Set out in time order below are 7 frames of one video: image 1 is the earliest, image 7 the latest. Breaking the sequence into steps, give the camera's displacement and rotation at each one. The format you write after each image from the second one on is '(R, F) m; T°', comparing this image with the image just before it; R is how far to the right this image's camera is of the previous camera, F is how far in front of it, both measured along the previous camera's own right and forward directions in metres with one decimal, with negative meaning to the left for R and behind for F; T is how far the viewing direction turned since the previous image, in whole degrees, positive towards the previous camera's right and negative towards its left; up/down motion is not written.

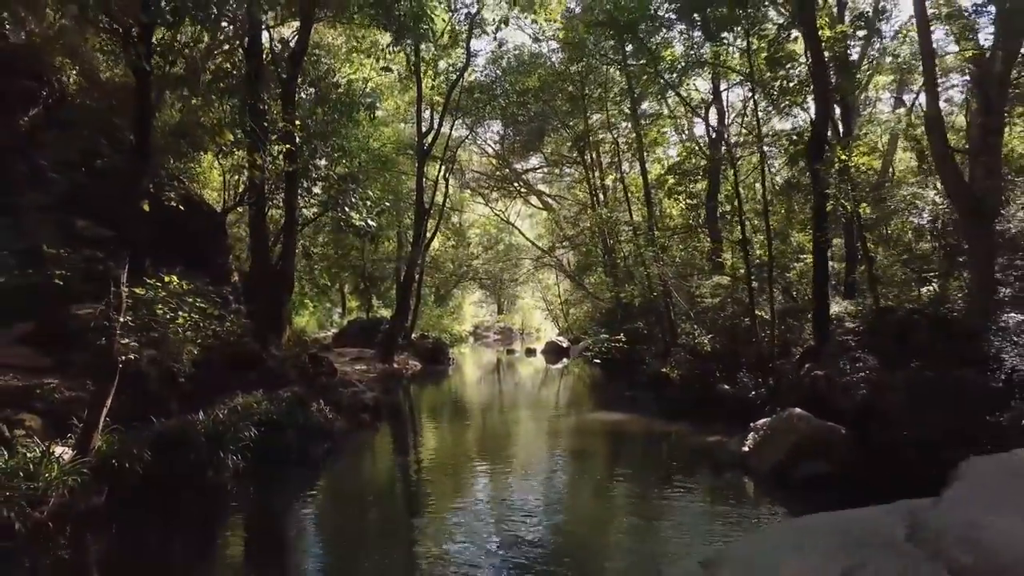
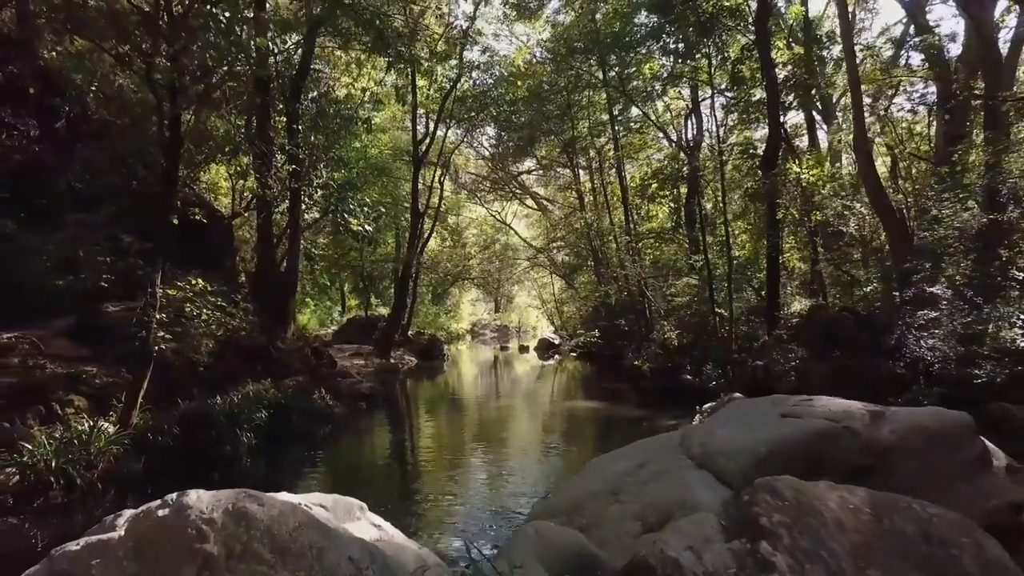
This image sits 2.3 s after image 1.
(+0.4, -1.4) m; 0°
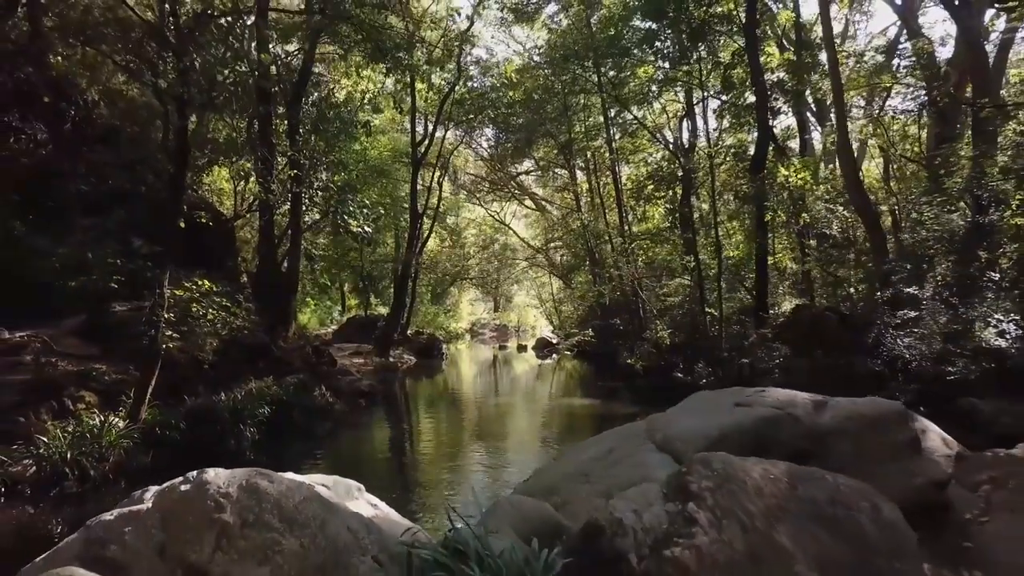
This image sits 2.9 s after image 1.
(+0.1, -0.4) m; 0°
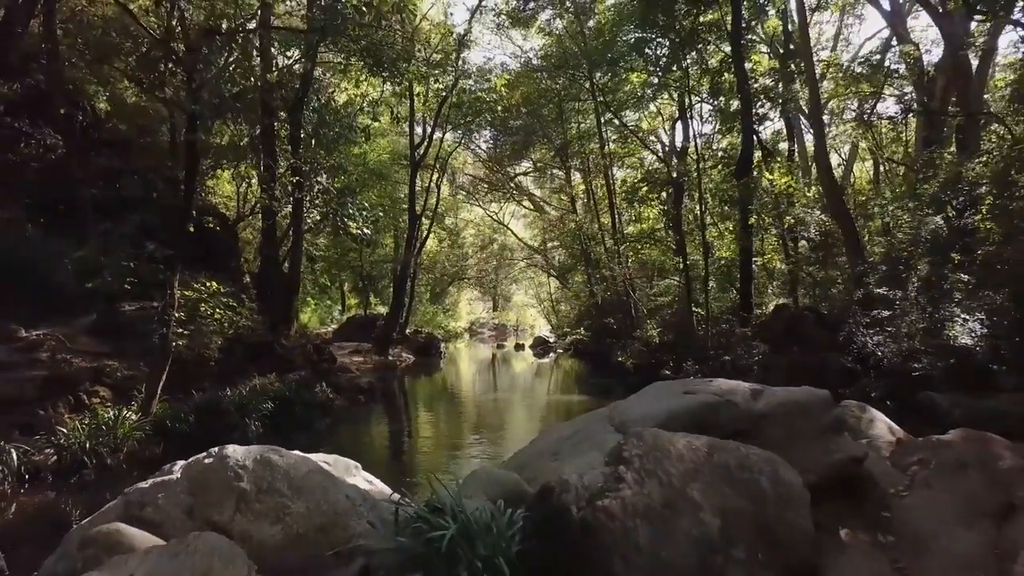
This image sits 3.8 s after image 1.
(+0.1, -0.6) m; 0°
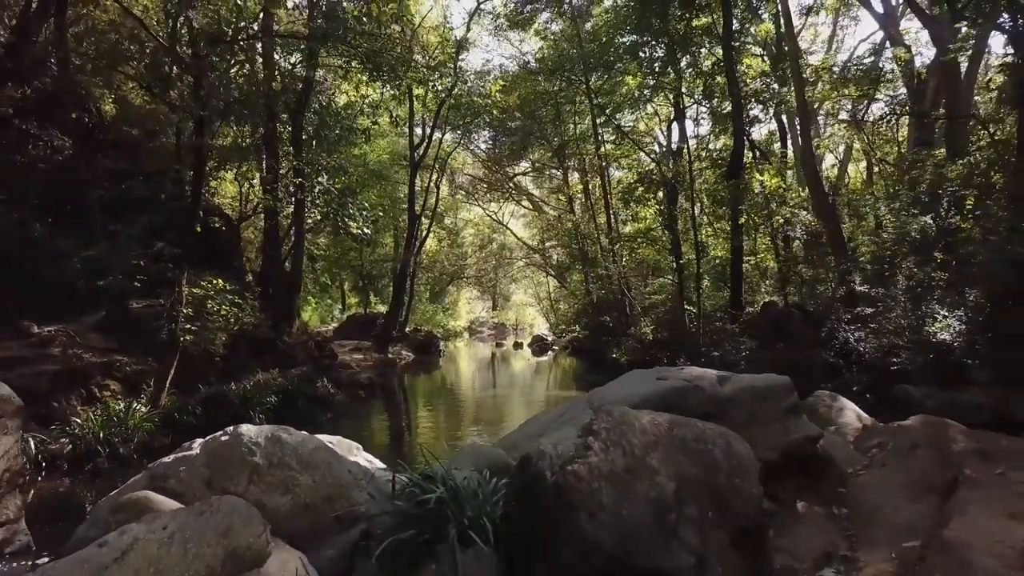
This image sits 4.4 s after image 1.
(+0.1, -0.4) m; 0°
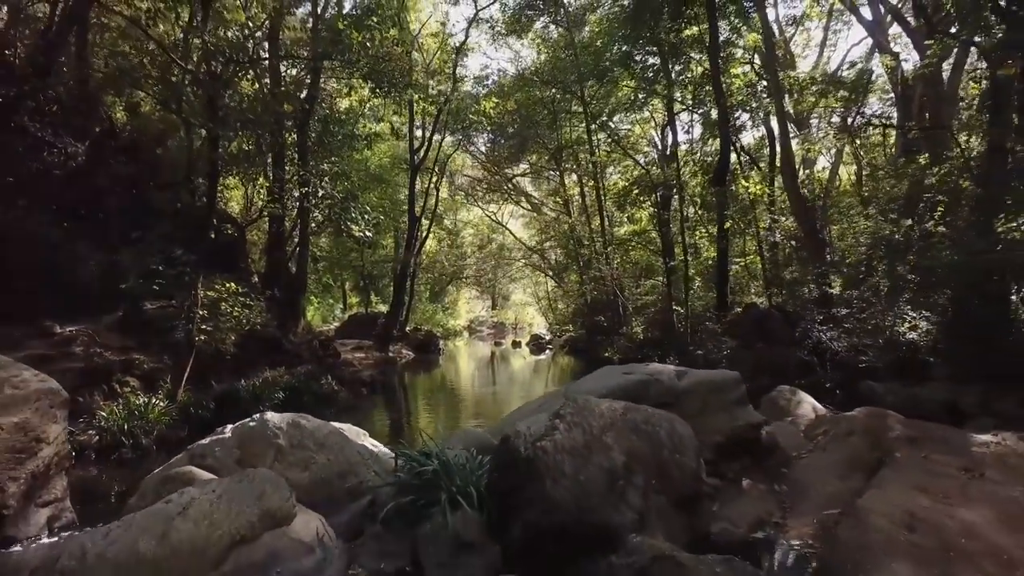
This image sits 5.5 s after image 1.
(+0.1, -0.7) m; 0°
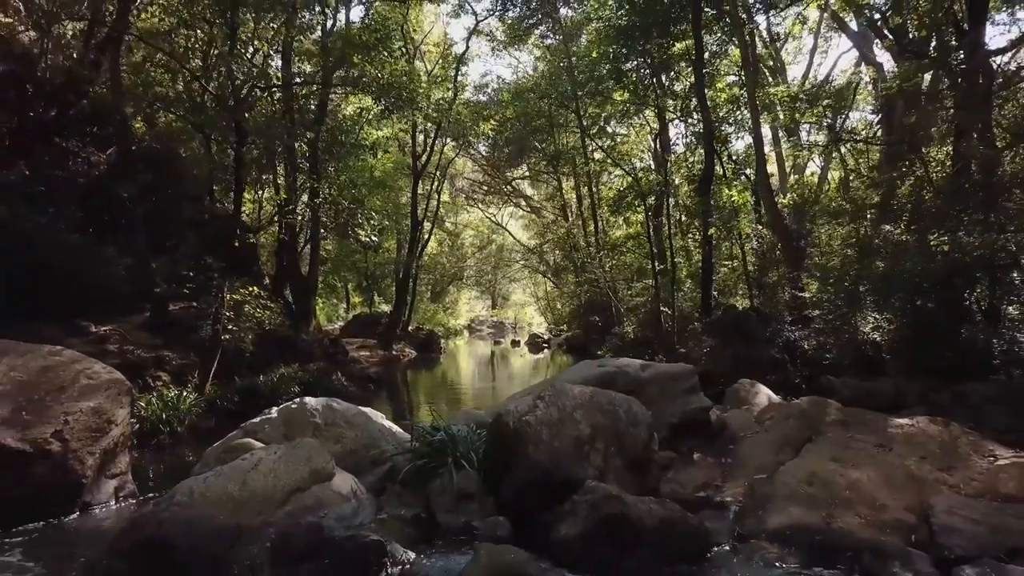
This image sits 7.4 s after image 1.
(+0.1, -1.1) m; 0°
